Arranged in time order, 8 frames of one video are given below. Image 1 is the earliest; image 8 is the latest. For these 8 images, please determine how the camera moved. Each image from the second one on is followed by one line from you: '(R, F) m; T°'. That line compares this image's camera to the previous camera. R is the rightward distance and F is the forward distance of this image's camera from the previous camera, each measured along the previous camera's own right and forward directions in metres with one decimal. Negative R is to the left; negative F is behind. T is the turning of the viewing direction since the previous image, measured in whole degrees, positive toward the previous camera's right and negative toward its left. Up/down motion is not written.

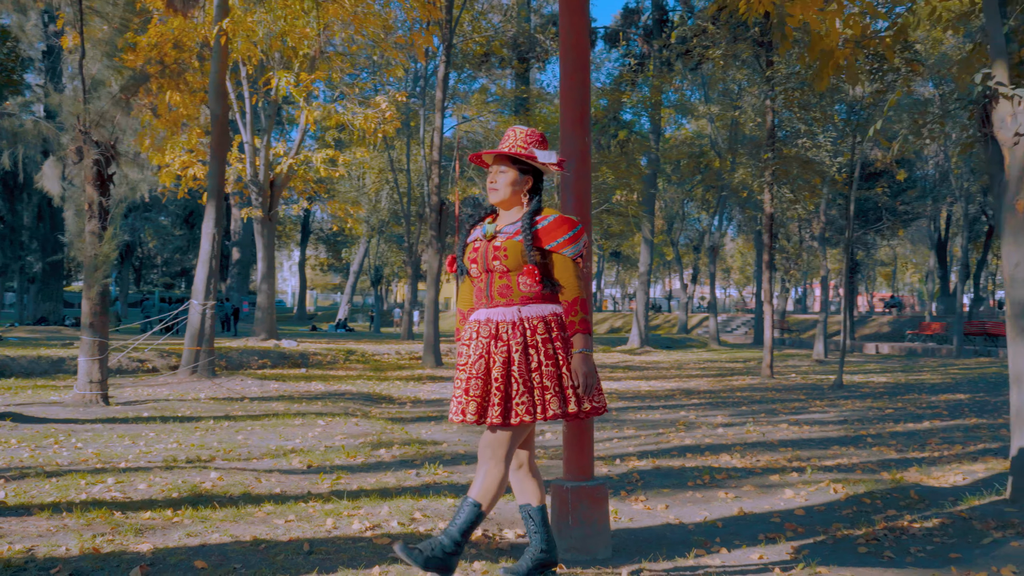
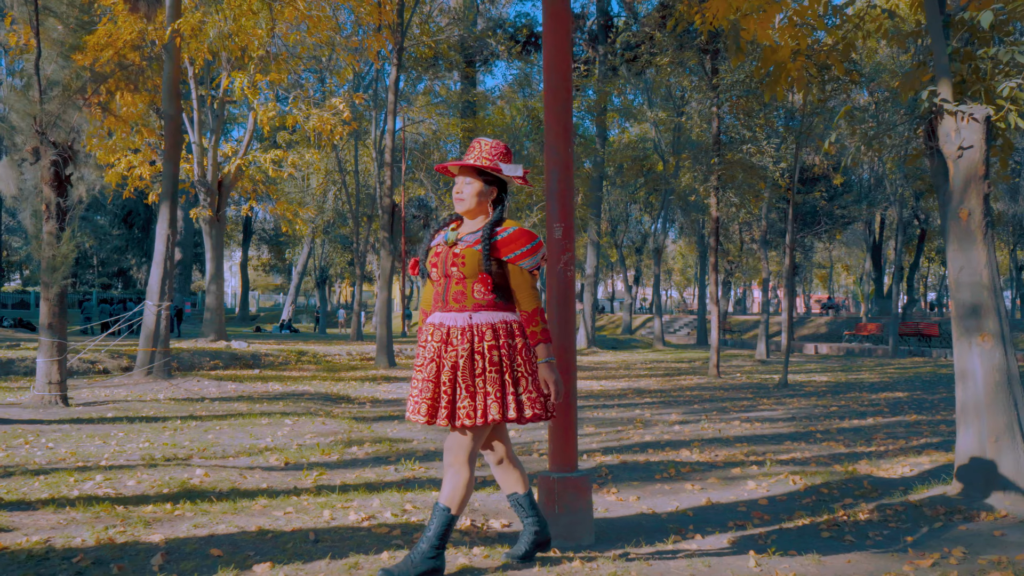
(-0.2, -0.2) m; +3°
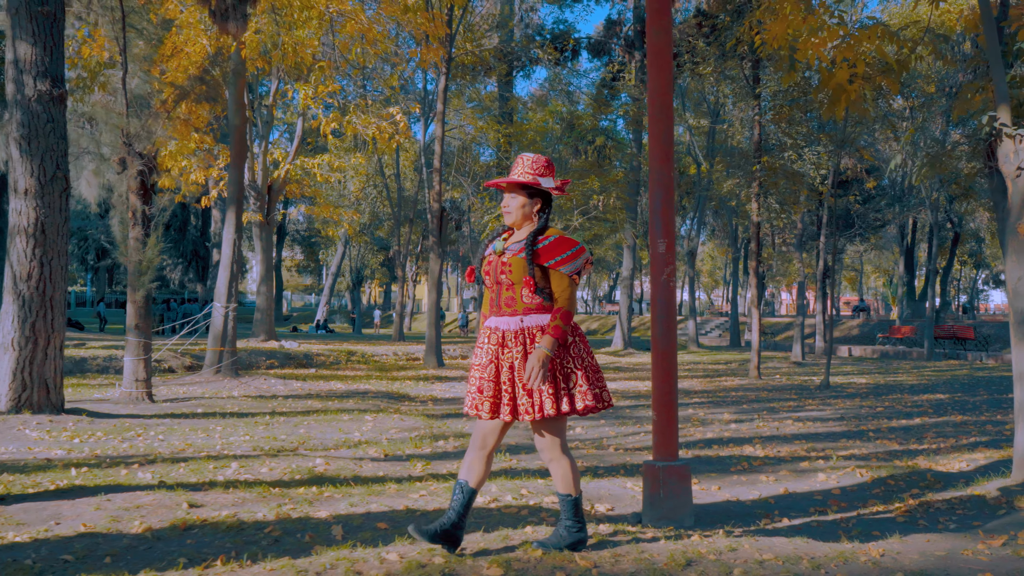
(-0.4, -0.6) m; -1°
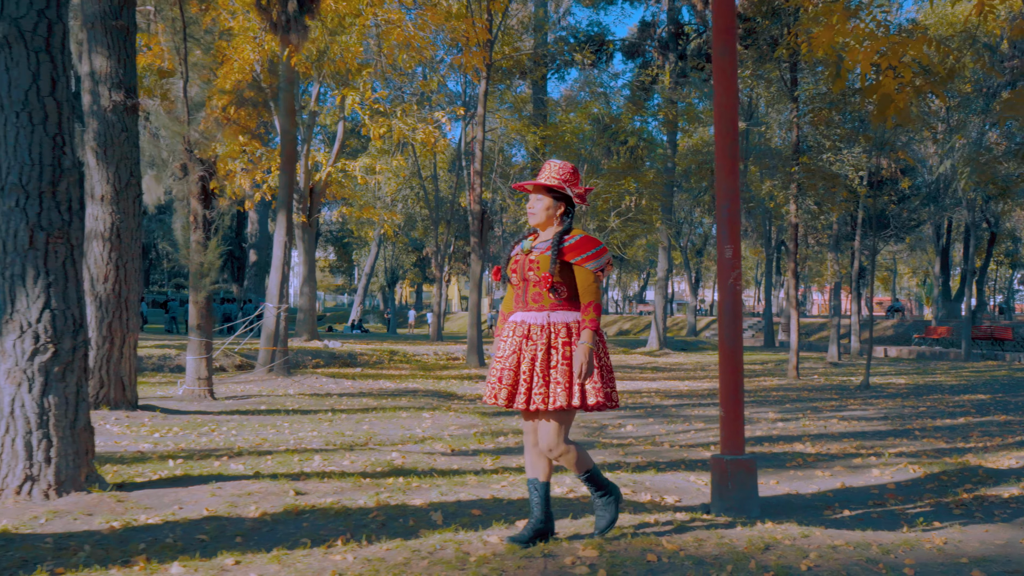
(-0.3, -0.3) m; -2°
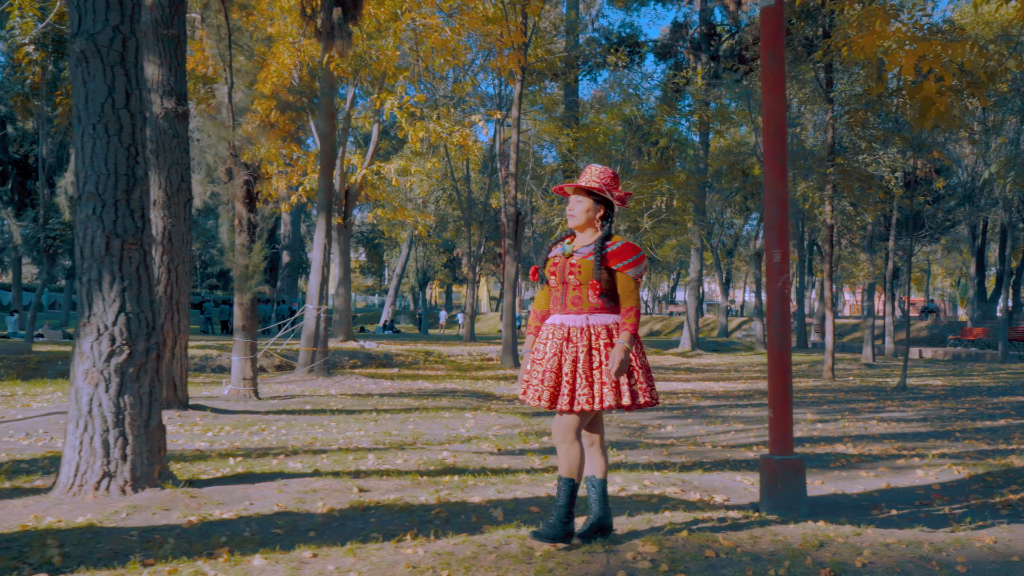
(-0.1, -0.1) m; -2°
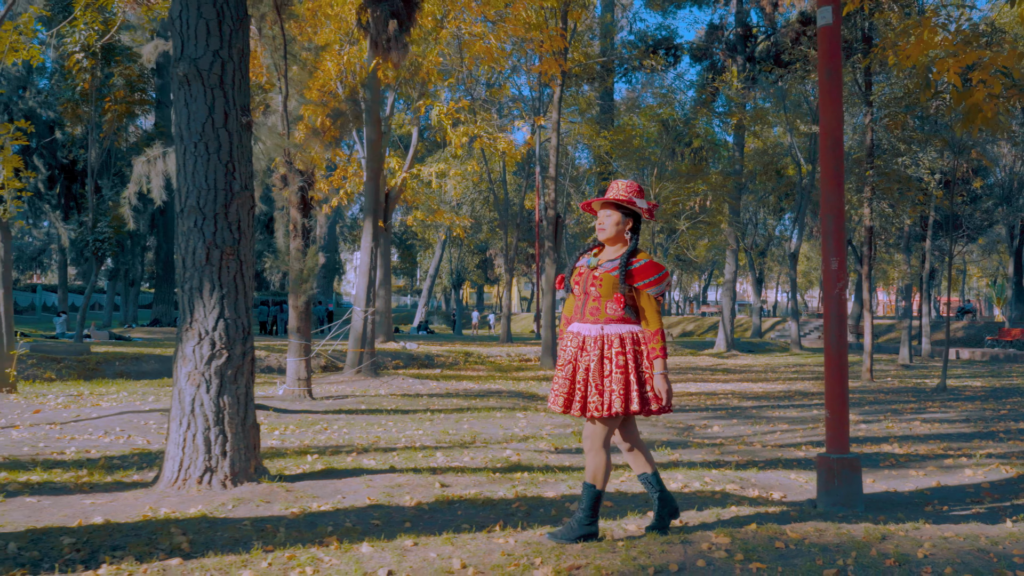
(-0.2, -0.3) m; -2°
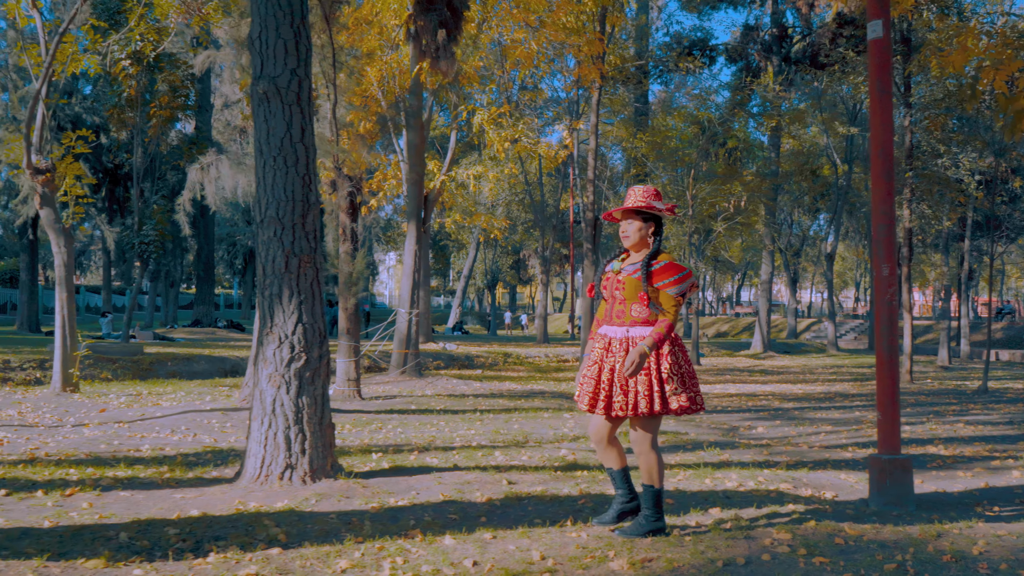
(-0.2, -0.2) m; -2°
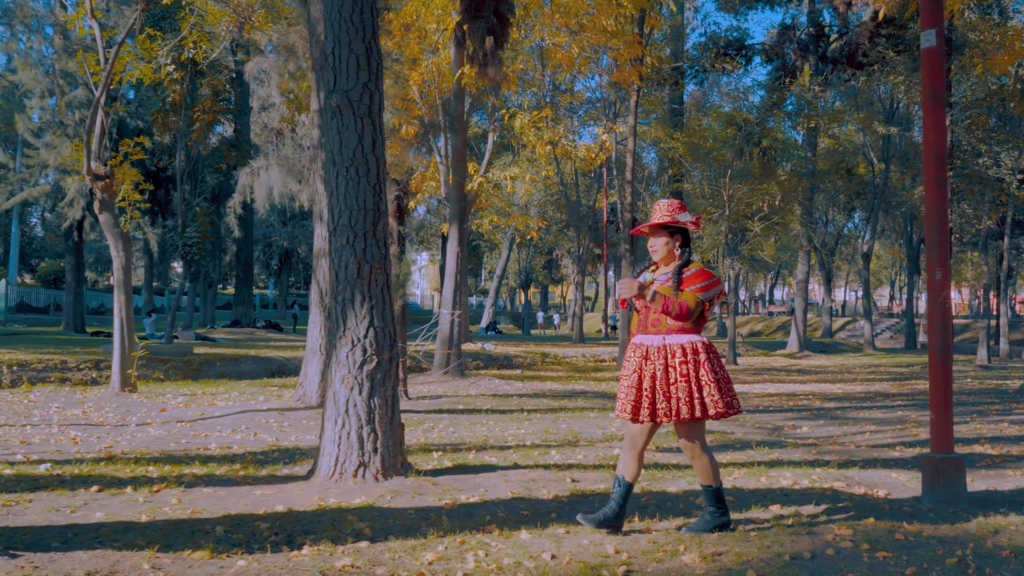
(-0.2, -0.2) m; -2°
